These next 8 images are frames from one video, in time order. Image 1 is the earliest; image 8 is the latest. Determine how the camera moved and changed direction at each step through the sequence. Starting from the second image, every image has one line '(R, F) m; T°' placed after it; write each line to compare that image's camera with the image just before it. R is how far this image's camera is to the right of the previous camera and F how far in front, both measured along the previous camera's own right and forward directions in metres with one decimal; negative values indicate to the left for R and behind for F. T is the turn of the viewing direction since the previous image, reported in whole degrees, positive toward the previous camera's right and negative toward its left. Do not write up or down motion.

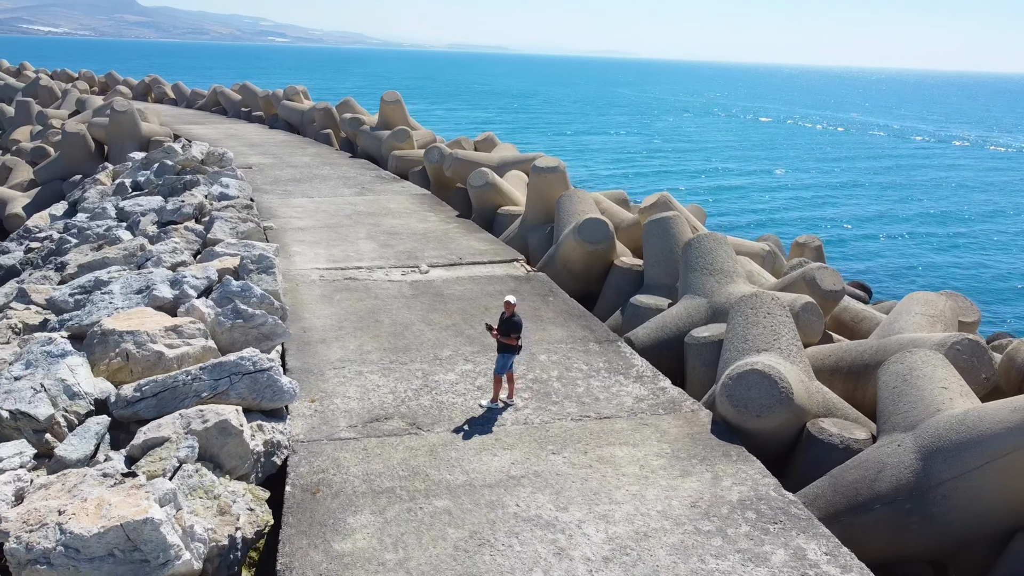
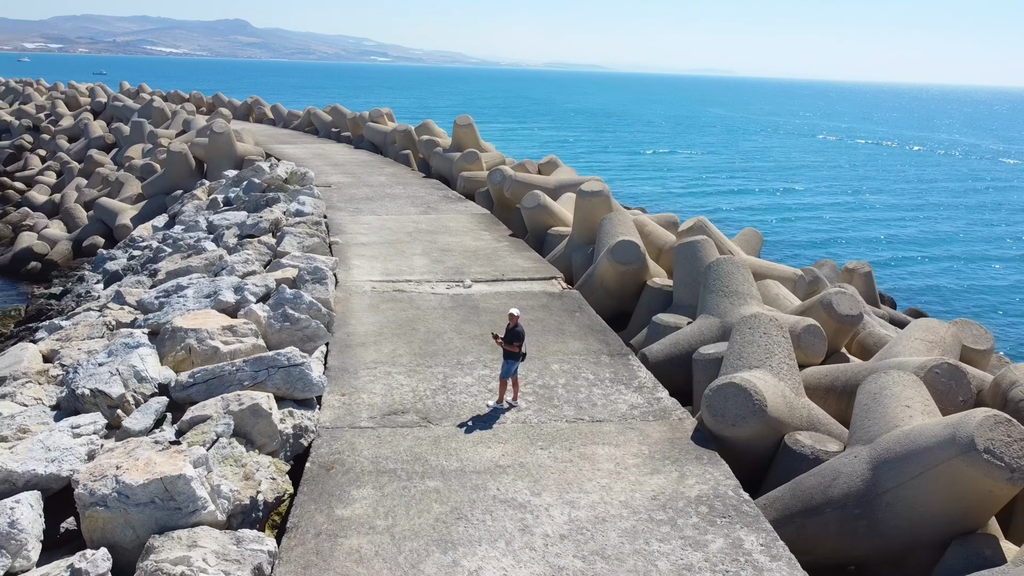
(+0.3, -0.3) m; -6°
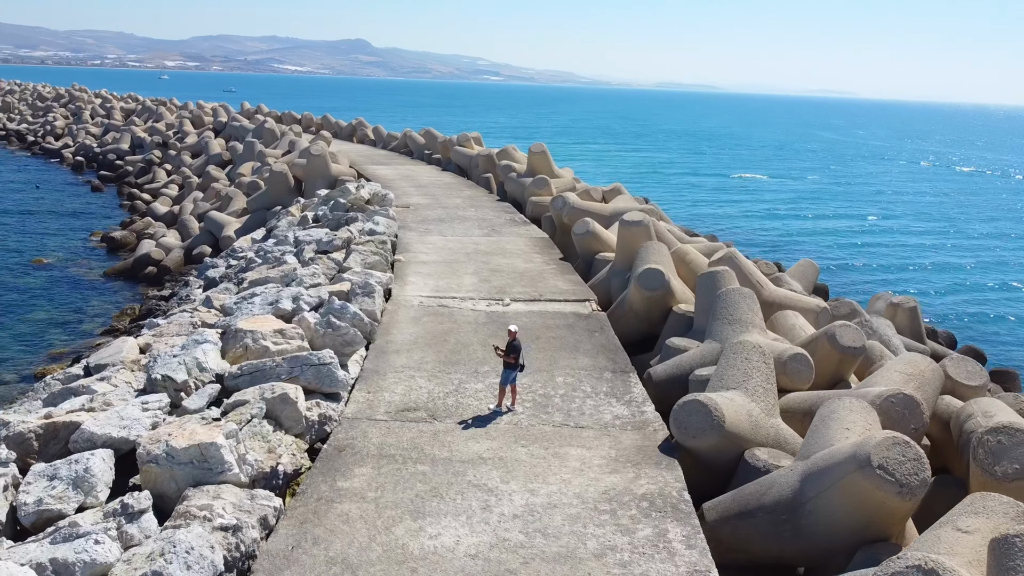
(+0.5, -0.5) m; -7°
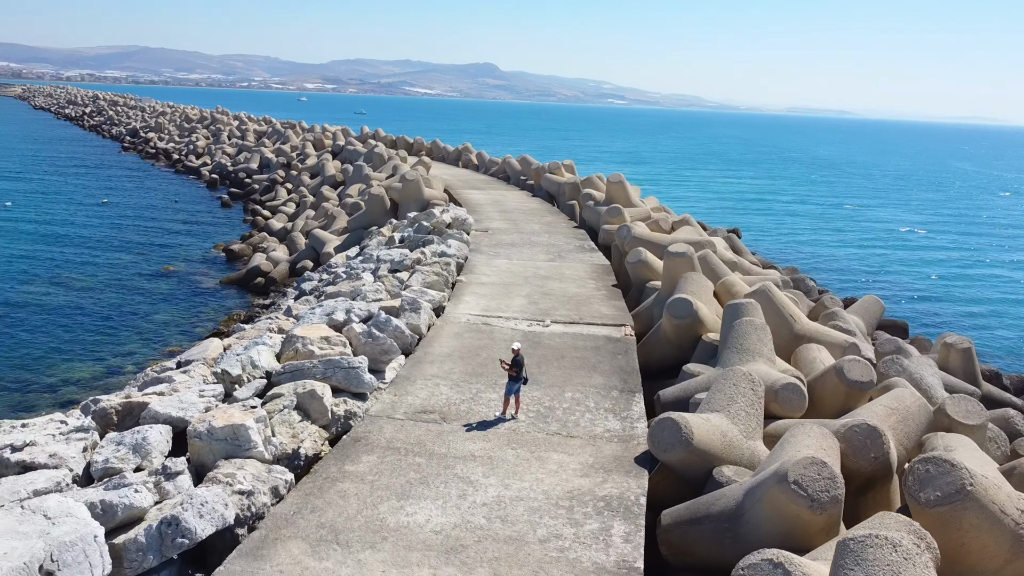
(+0.6, -0.4) m; -8°
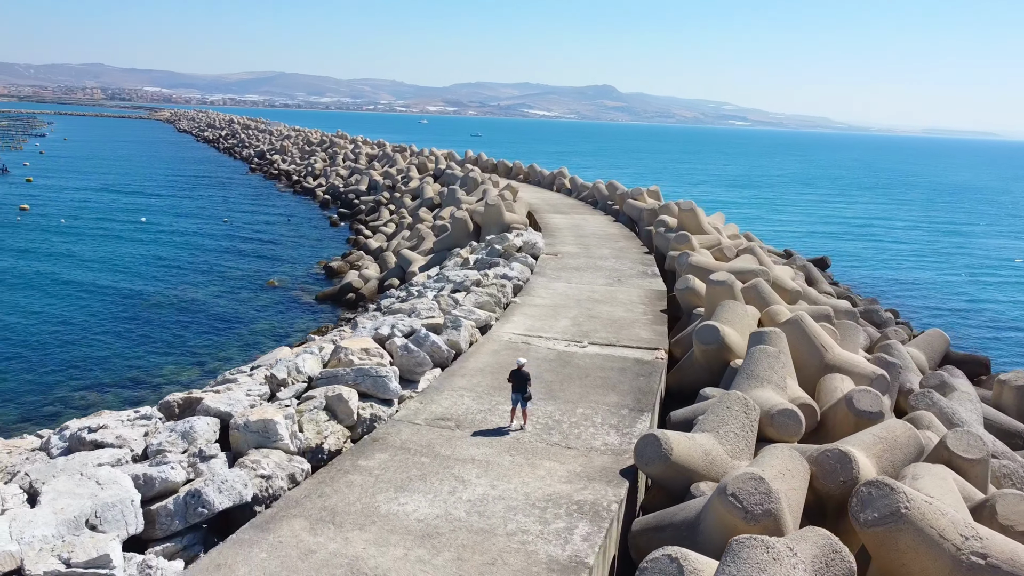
(+0.6, -0.4) m; -8°
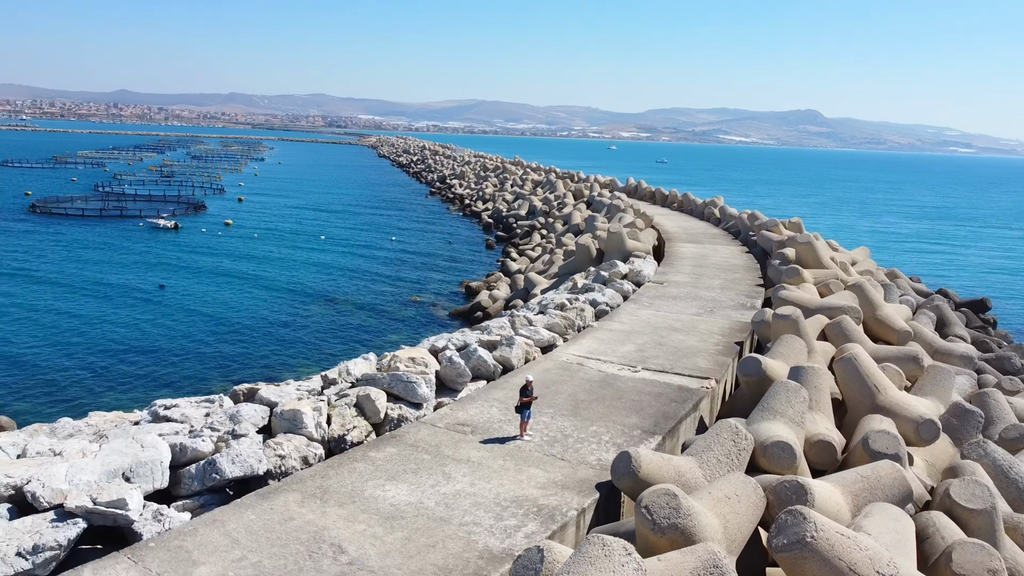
(+1.1, -0.3) m; -13°
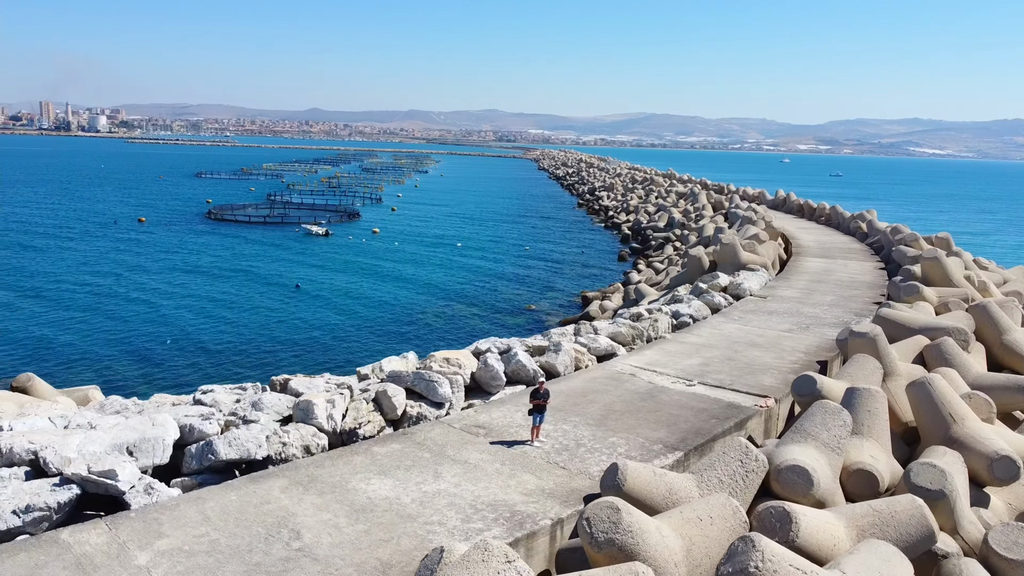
(+0.9, +0.2) m; -12°
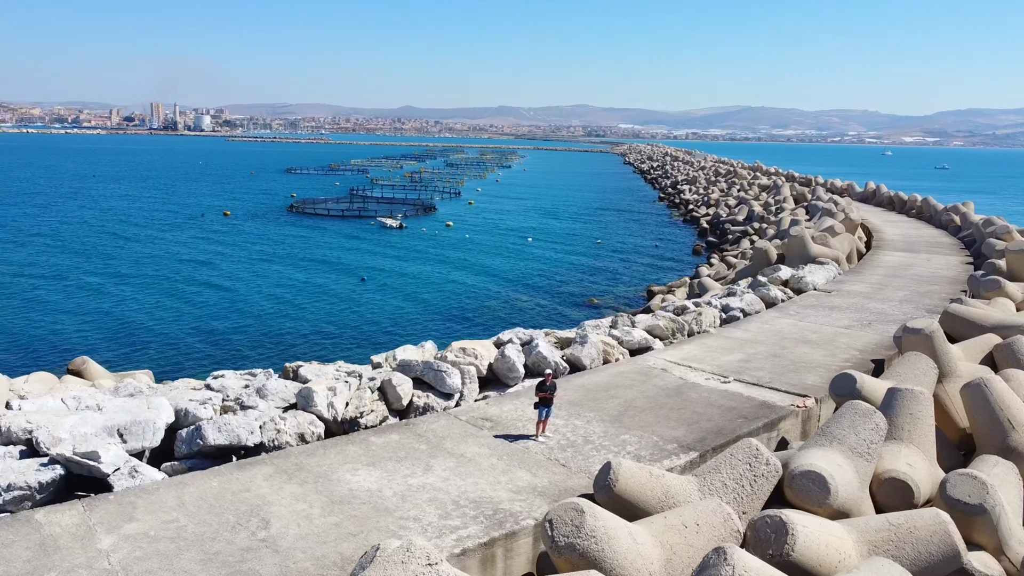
(+0.5, +0.3) m; -6°
